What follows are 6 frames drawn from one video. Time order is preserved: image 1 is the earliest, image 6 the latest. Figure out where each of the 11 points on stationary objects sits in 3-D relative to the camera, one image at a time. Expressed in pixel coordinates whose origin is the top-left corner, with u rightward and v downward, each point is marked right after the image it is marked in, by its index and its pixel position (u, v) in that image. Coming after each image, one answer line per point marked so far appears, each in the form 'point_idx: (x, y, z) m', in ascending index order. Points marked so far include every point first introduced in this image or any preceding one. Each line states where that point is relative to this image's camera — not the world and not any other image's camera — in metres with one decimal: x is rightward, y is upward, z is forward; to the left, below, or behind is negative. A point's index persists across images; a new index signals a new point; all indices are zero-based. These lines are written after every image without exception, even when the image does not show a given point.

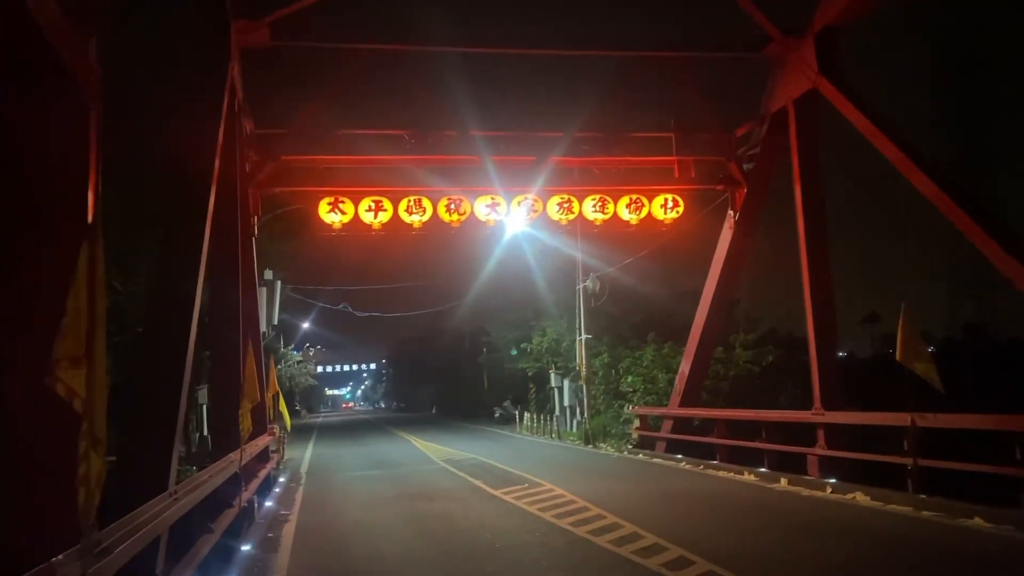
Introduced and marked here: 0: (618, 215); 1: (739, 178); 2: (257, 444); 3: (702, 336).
0: (+2.1, +1.5, +15.7) m
1: (+4.4, +2.2, +15.5) m
2: (-4.5, -2.8, +14.0) m
3: (+4.2, -1.1, +17.7) m
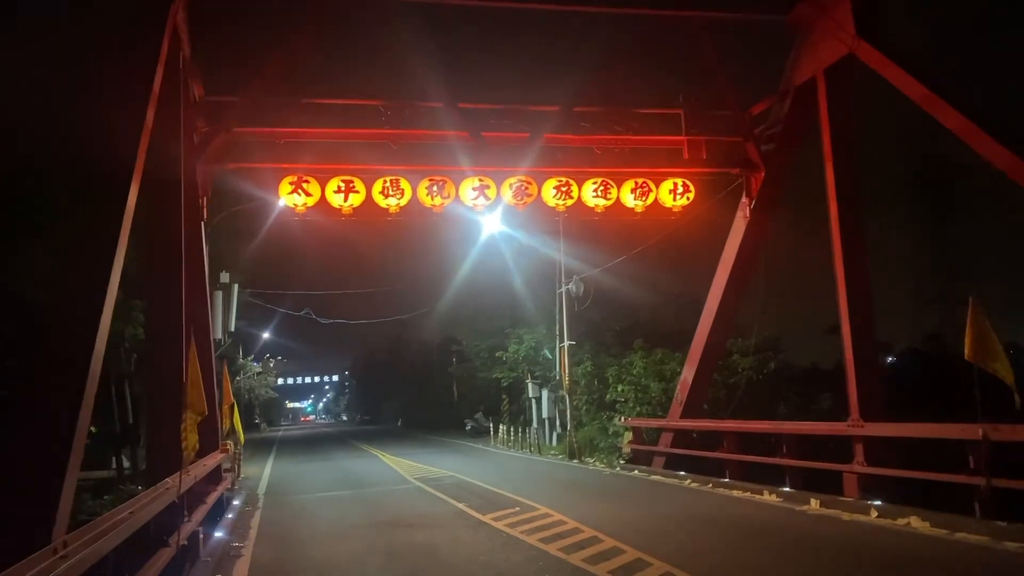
0: (+1.9, +1.5, +13.9) m
1: (+4.3, +2.2, +13.8) m
2: (-4.6, -2.6, +11.9) m
3: (+4.0, -1.0, +16.0) m
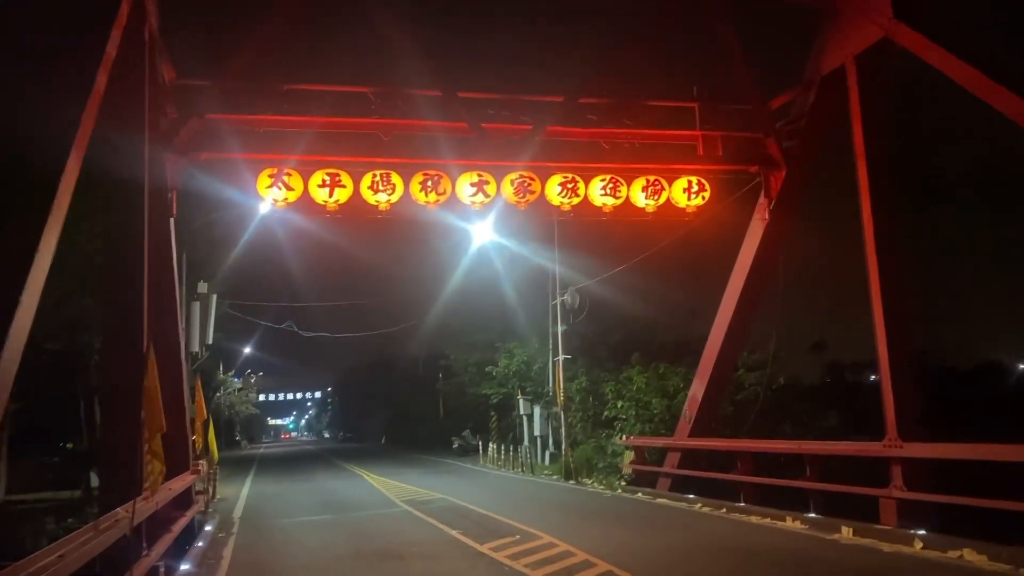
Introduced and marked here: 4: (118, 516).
0: (+2.0, +1.4, +12.8) m
1: (+4.3, +2.1, +12.8) m
2: (-4.6, -2.7, +10.6) m
3: (+3.9, -1.2, +14.9) m
4: (-3.7, -2.2, +7.4) m
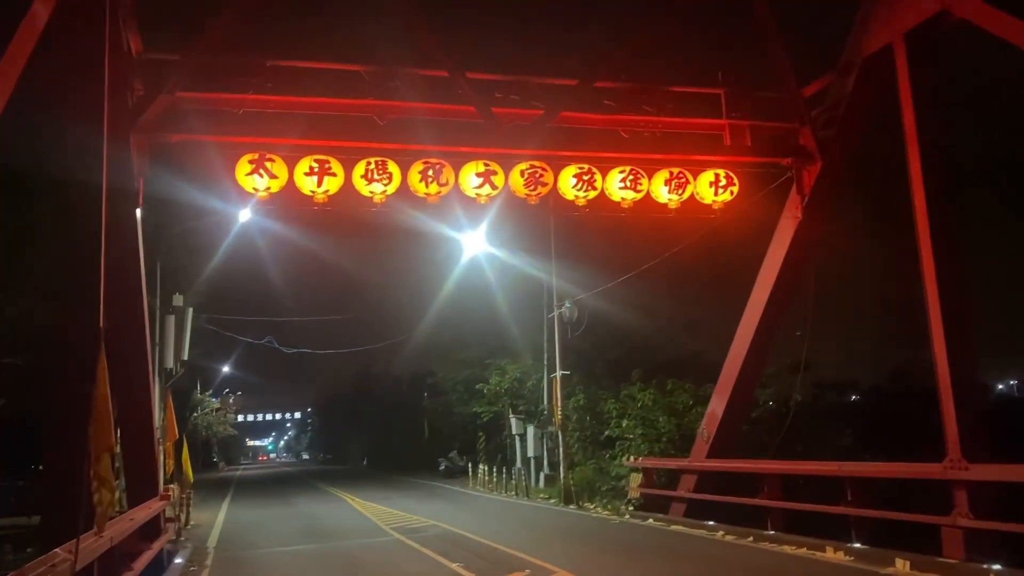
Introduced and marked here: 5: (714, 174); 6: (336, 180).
0: (+2.1, +1.4, +11.6) m
1: (+4.4, +2.1, +11.7) m
2: (-4.4, -2.7, +9.1) m
3: (+4.0, -1.3, +13.7) m
4: (-3.5, -2.1, +6.0) m
5: (+3.0, +1.7, +11.7) m
6: (-2.3, +1.4, +10.5) m
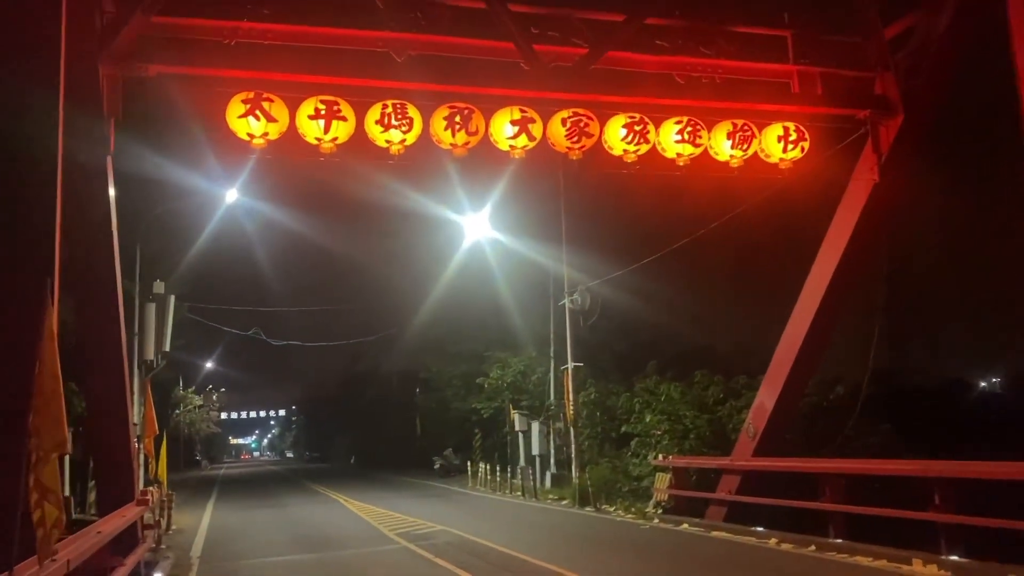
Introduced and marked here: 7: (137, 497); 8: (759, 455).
0: (+2.5, +1.7, +10.0) m
1: (+4.9, +2.4, +10.1) m
2: (-3.9, -2.3, +7.4) m
3: (+4.4, -0.9, +12.1) m
4: (-2.9, -1.7, +4.3) m
5: (+3.4, +2.0, +10.1) m
6: (-1.9, +1.8, +8.8) m
7: (-4.8, -2.7, +9.9) m
8: (+4.0, -2.7, +12.7) m
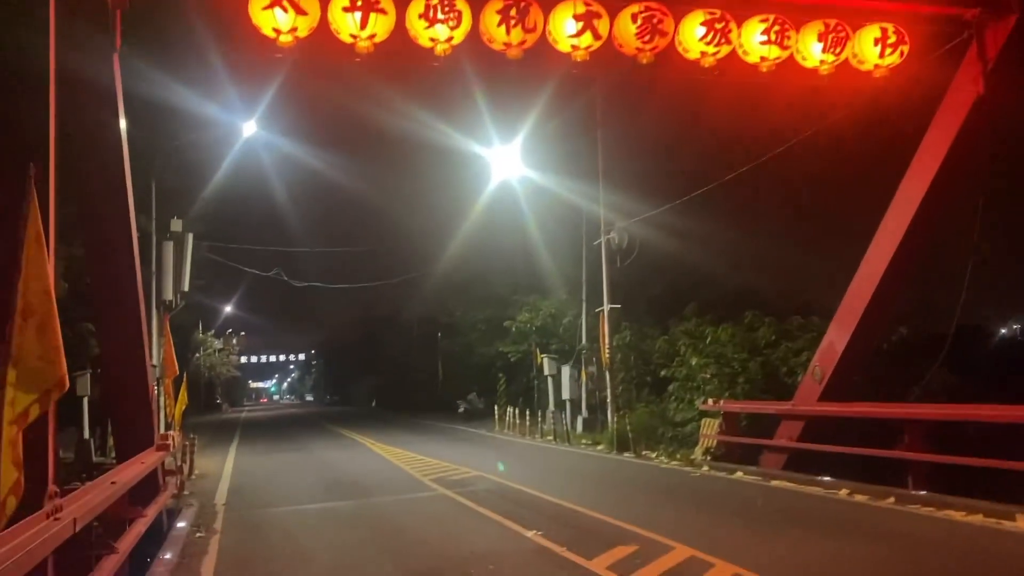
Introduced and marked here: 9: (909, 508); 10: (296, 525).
0: (+3.2, +2.6, +8.7) m
1: (+5.5, +3.2, +8.8) m
2: (-3.3, -1.6, +6.5) m
3: (+5.1, +0.1, +11.0) m
4: (-2.4, -1.2, +3.4) m
5: (+4.1, +2.9, +8.8) m
6: (-1.2, +2.6, +7.7) m
7: (-4.1, -1.8, +9.1) m
8: (+4.7, -1.6, +11.7) m
9: (+5.0, -2.7, +9.9) m
10: (-3.1, -3.4, +11.3) m
